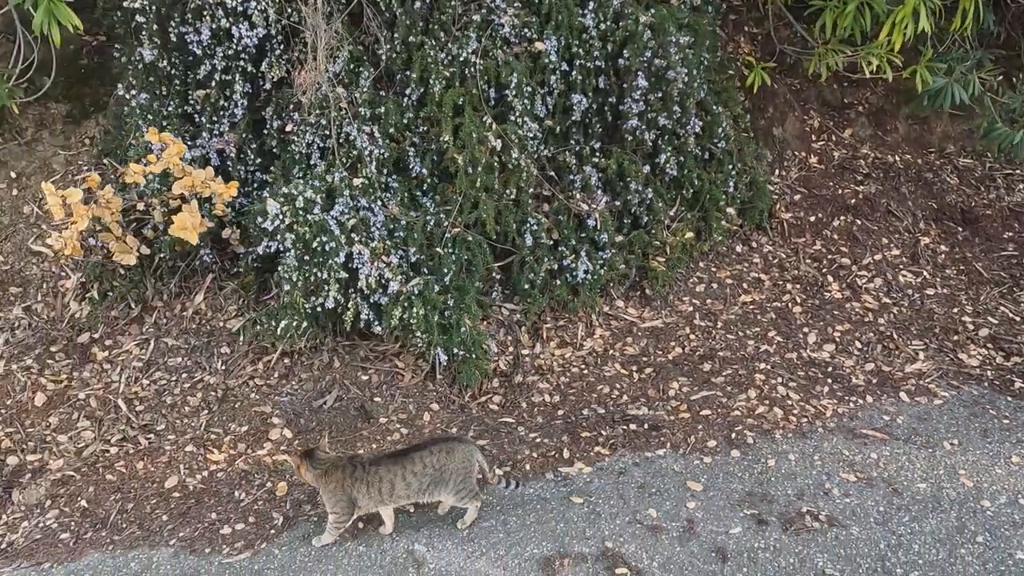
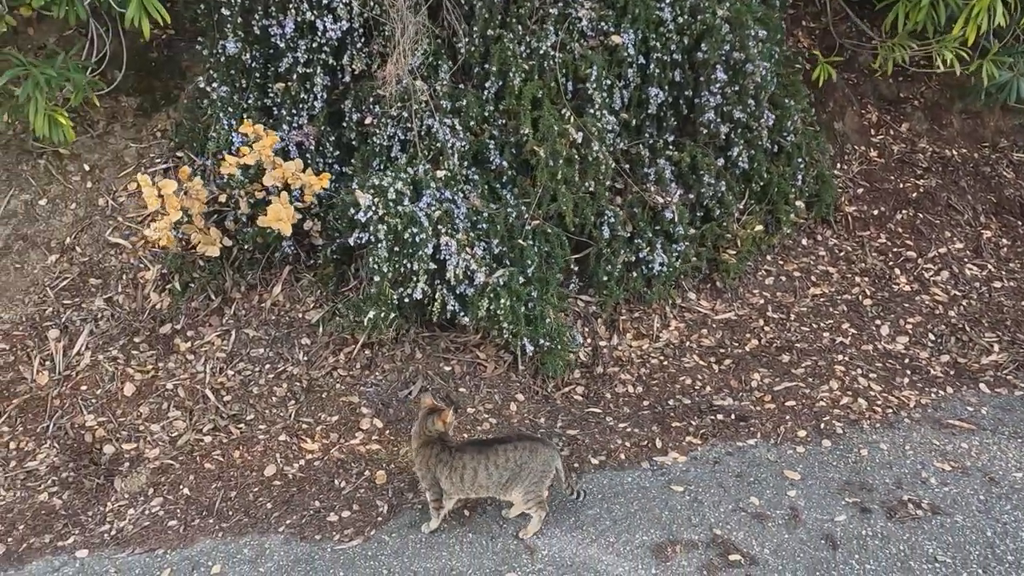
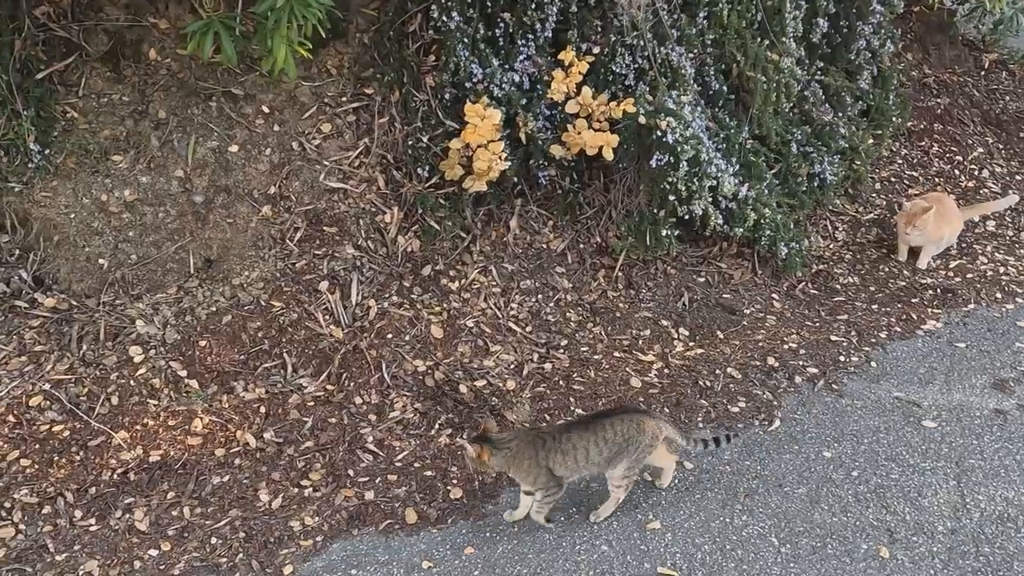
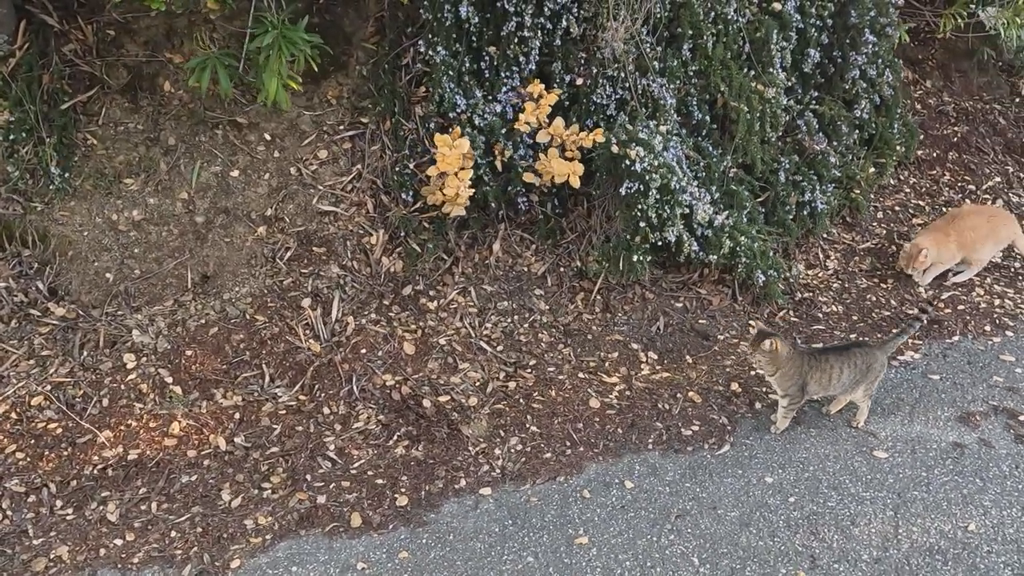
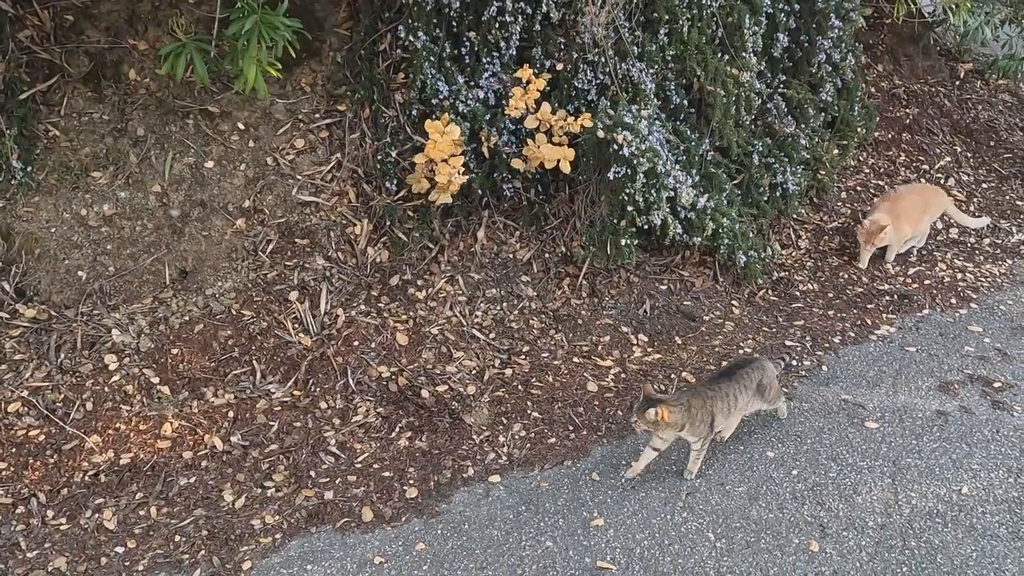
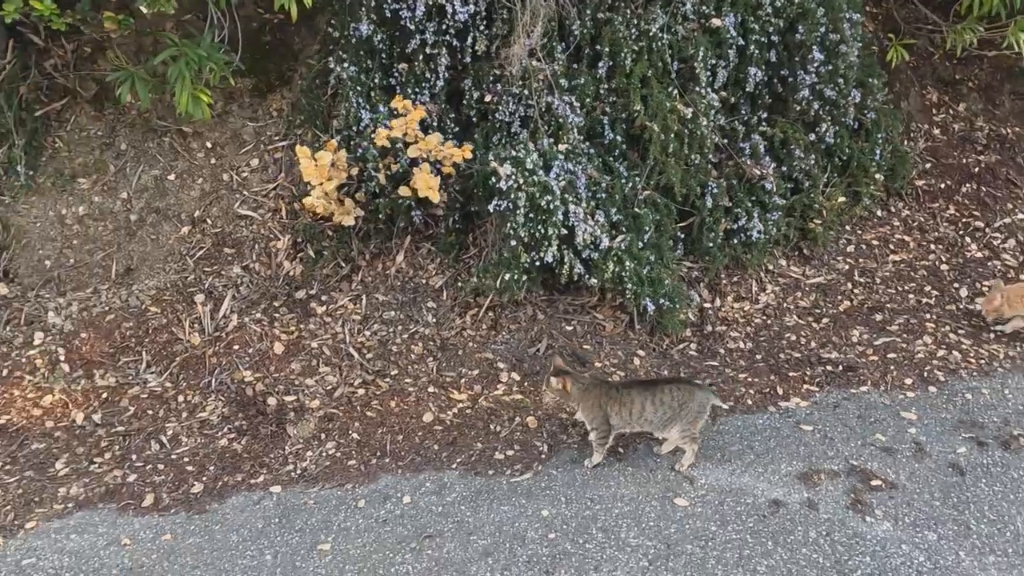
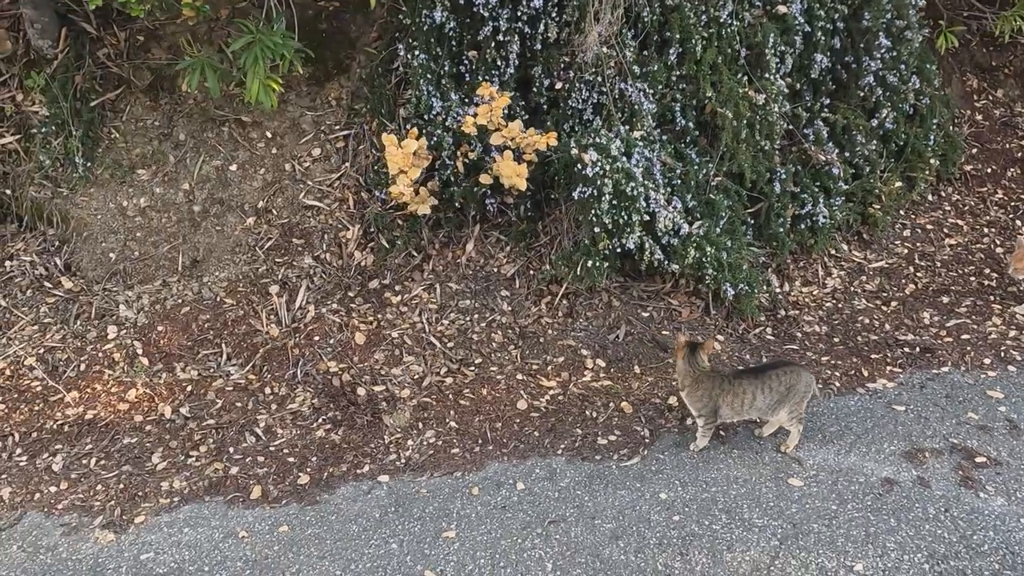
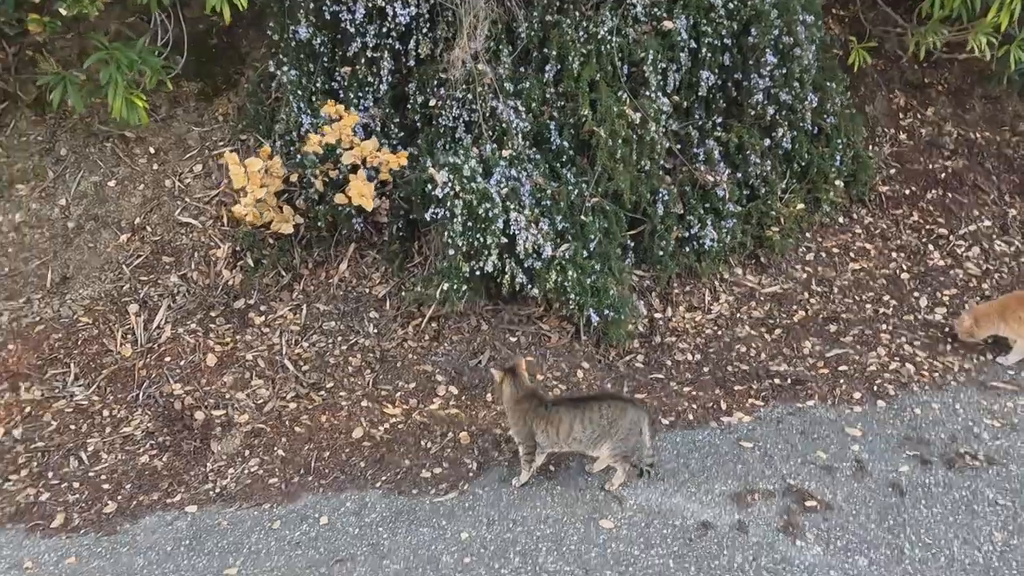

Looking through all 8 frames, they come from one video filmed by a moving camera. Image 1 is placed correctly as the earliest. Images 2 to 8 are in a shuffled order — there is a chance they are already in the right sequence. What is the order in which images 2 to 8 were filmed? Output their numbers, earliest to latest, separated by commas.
2, 8, 6, 7, 4, 5, 3
